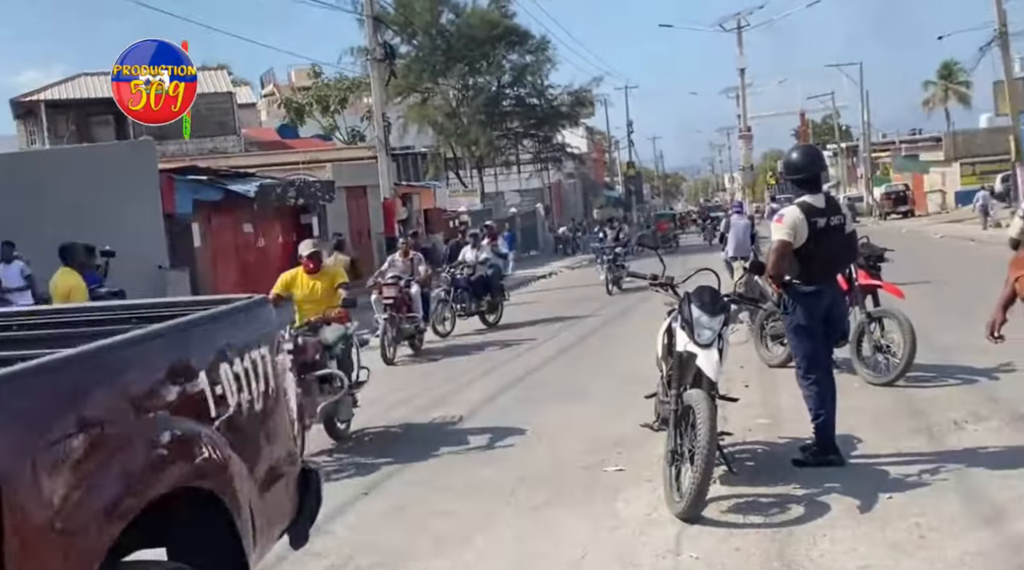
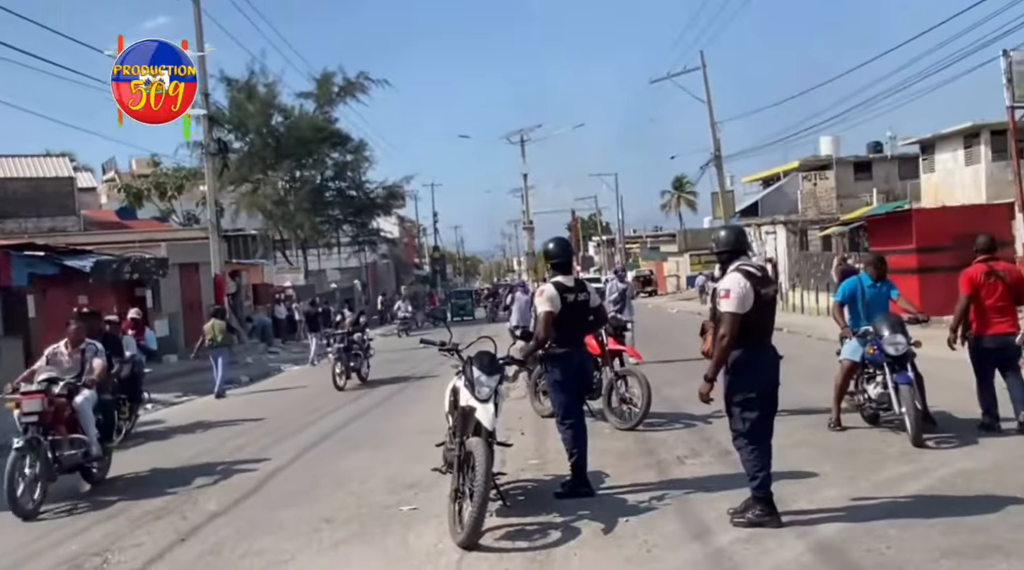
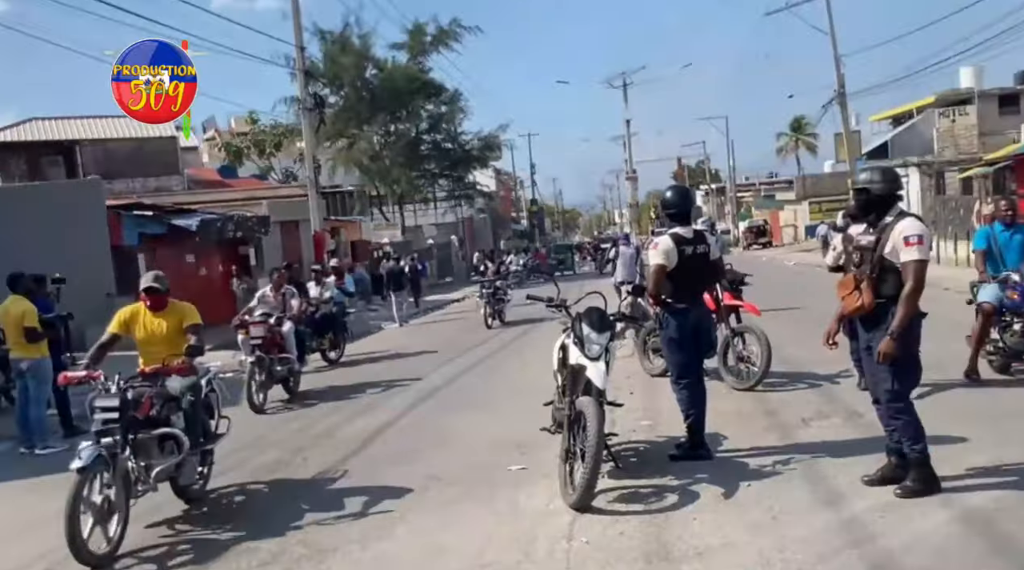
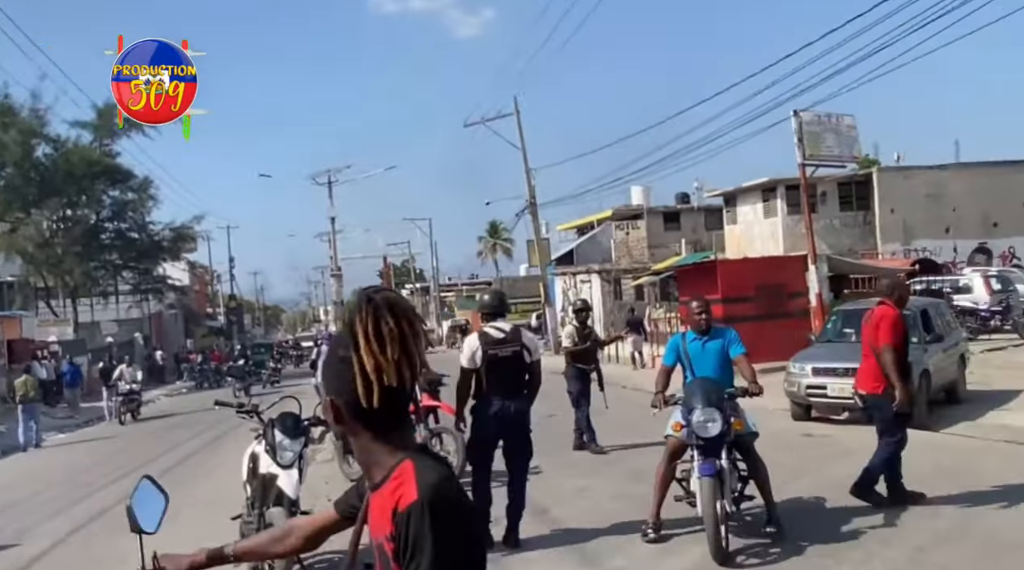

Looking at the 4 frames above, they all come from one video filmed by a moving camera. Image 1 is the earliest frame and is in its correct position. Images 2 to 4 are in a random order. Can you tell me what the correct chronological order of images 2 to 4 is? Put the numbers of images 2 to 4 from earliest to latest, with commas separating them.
3, 2, 4
